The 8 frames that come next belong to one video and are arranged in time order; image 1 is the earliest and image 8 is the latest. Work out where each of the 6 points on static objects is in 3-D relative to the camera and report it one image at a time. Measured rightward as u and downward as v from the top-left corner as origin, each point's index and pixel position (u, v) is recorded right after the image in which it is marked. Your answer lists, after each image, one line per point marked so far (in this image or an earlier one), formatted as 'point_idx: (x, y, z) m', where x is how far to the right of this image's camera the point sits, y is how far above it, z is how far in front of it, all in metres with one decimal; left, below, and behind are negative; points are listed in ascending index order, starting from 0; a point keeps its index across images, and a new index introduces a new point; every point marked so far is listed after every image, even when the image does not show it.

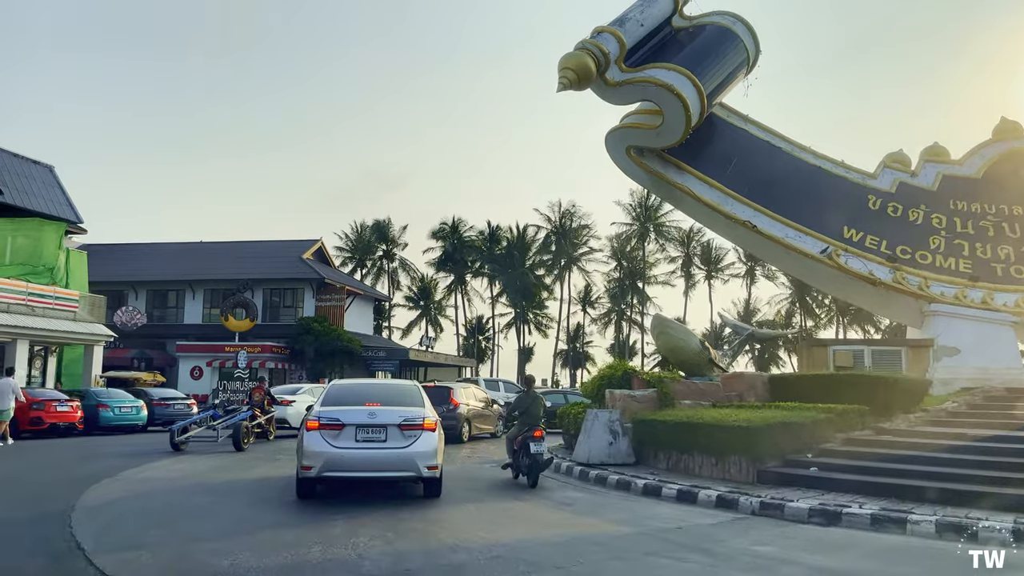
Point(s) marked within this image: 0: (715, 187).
0: (+3.8, +1.9, +15.9) m
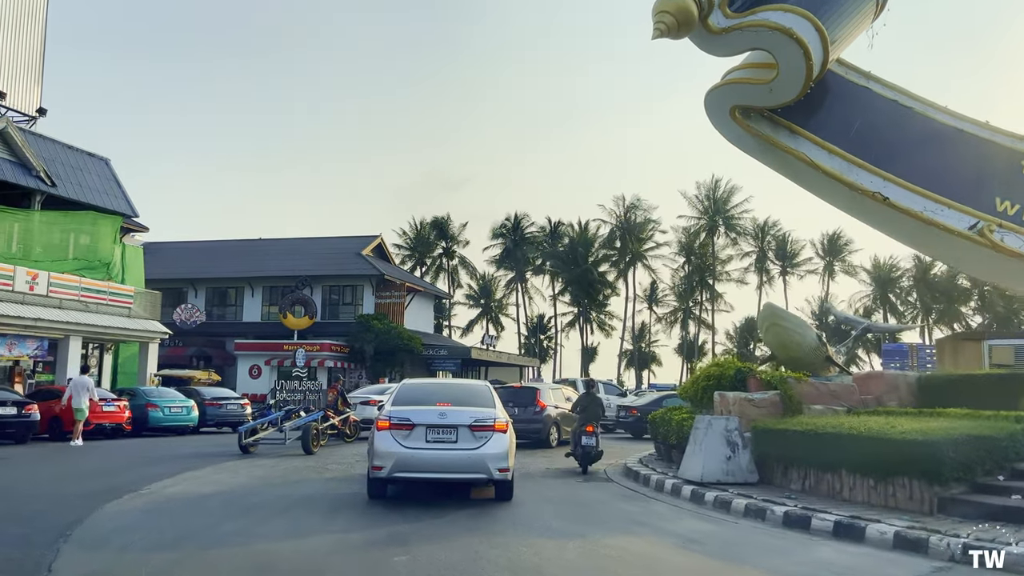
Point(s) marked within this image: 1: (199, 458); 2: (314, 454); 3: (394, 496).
0: (+5.2, +2.1, +13.5) m
1: (-7.0, -3.8, +19.1) m
2: (-4.3, -3.6, +18.4) m
3: (-1.7, -3.0, +12.7) m
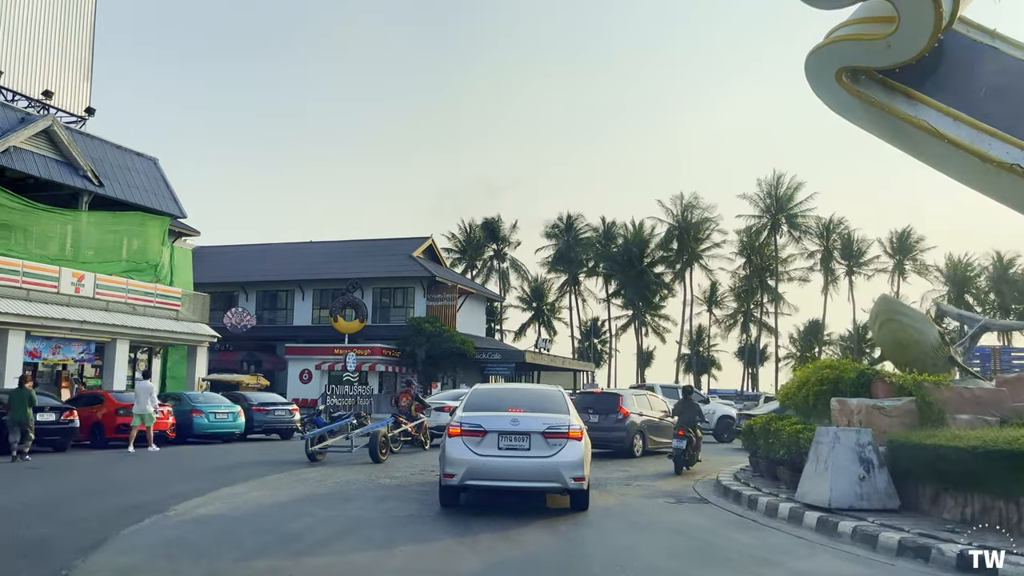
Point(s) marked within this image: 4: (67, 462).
0: (+6.2, +2.3, +11.7) m
1: (-5.6, -3.7, +17.9) m
2: (-2.9, -3.5, +17.1) m
3: (-0.7, -2.9, +11.2) m
4: (-9.4, -3.7, +17.9) m
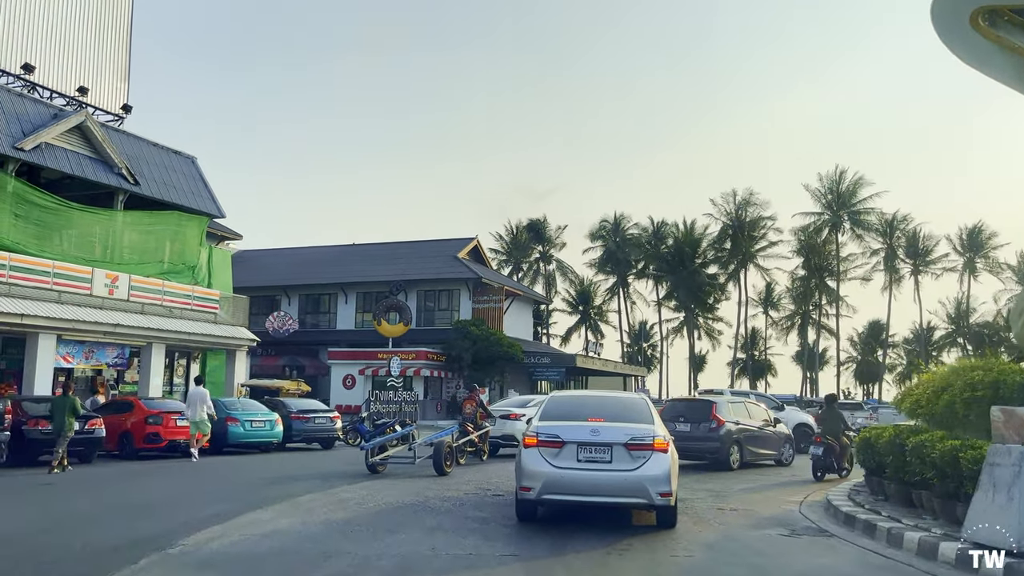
0: (+7.0, +2.5, +9.6) m
1: (-4.4, -3.7, +16.4) m
2: (-1.8, -3.4, +15.4) m
3: (+0.1, -2.8, +9.4) m
4: (-8.2, -3.6, +16.6) m
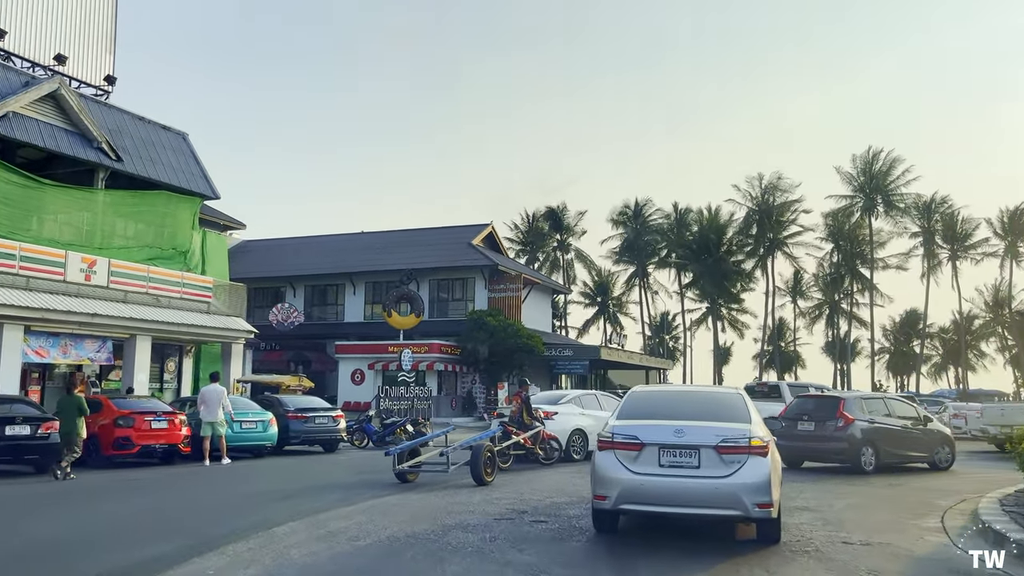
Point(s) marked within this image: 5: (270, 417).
0: (+7.4, +2.9, +6.7) m
1: (-3.9, -3.3, +13.7) m
2: (-1.3, -3.0, +12.7) m
3: (+0.5, -2.4, +6.7) m
4: (-7.7, -3.3, +13.9) m
5: (-5.3, -2.8, +18.5) m
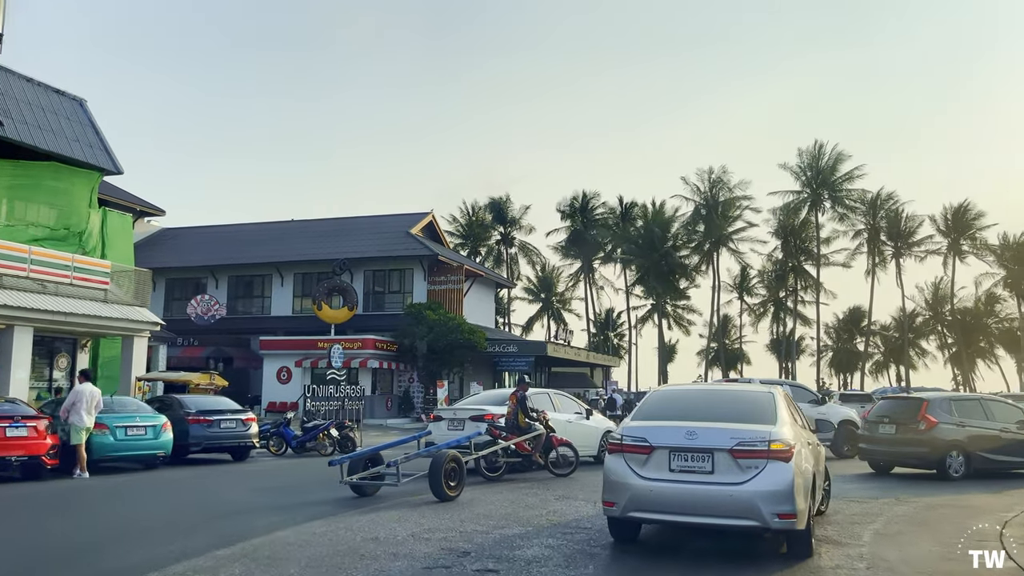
0: (+7.1, +3.2, +4.8) m
1: (-4.7, -2.9, +10.9) m
2: (-2.0, -2.7, +10.1) m
3: (+0.2, -2.1, +4.3) m
4: (-8.5, -2.9, +10.9) m
5: (-6.4, -2.5, +15.7) m
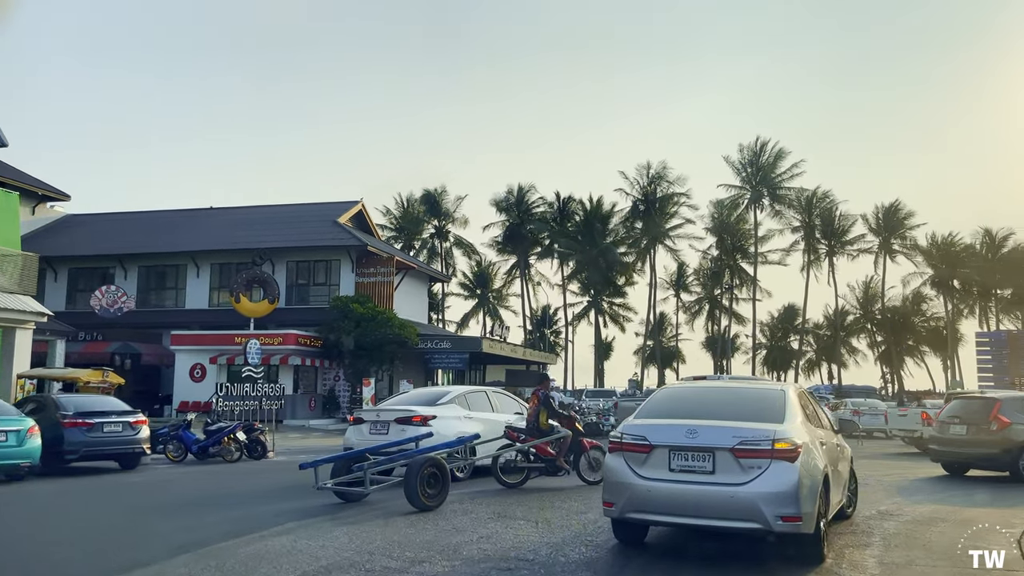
0: (+6.8, +3.4, +3.6) m
1: (-5.5, -2.7, +8.8) m
2: (-2.8, -2.4, +8.2) m
3: (-0.1, -1.9, +2.5) m
4: (-9.2, -2.6, +8.5) m
5: (-7.6, -2.2, +13.4) m
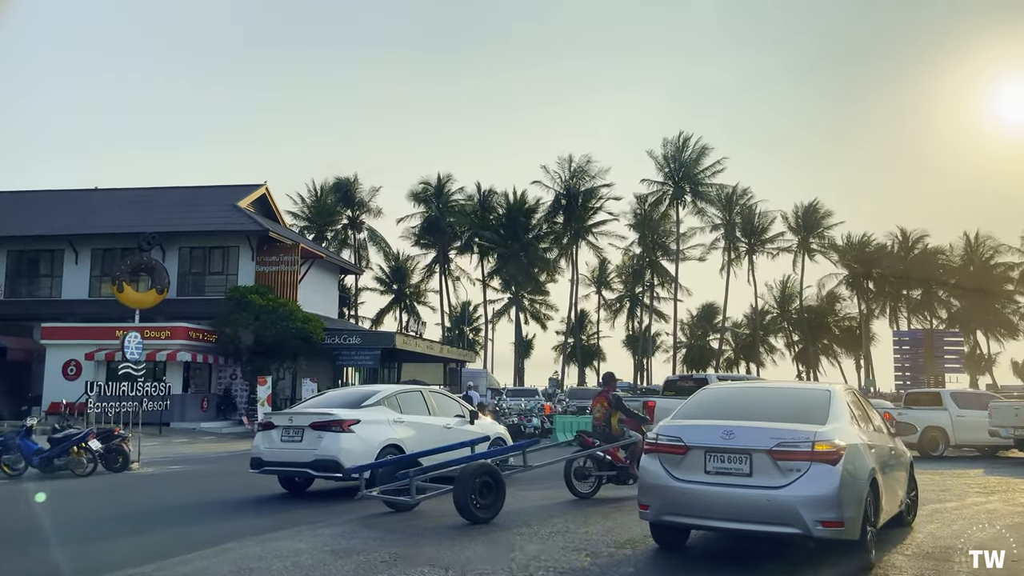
0: (+6.6, +3.6, +1.9) m
1: (-6.2, -2.3, +6.0) m
2: (-3.4, -2.1, +5.6) m
3: (-0.2, -1.6, +0.2) m
4: (-9.9, -2.2, +5.3) m
5: (-8.7, -1.8, +10.3) m
